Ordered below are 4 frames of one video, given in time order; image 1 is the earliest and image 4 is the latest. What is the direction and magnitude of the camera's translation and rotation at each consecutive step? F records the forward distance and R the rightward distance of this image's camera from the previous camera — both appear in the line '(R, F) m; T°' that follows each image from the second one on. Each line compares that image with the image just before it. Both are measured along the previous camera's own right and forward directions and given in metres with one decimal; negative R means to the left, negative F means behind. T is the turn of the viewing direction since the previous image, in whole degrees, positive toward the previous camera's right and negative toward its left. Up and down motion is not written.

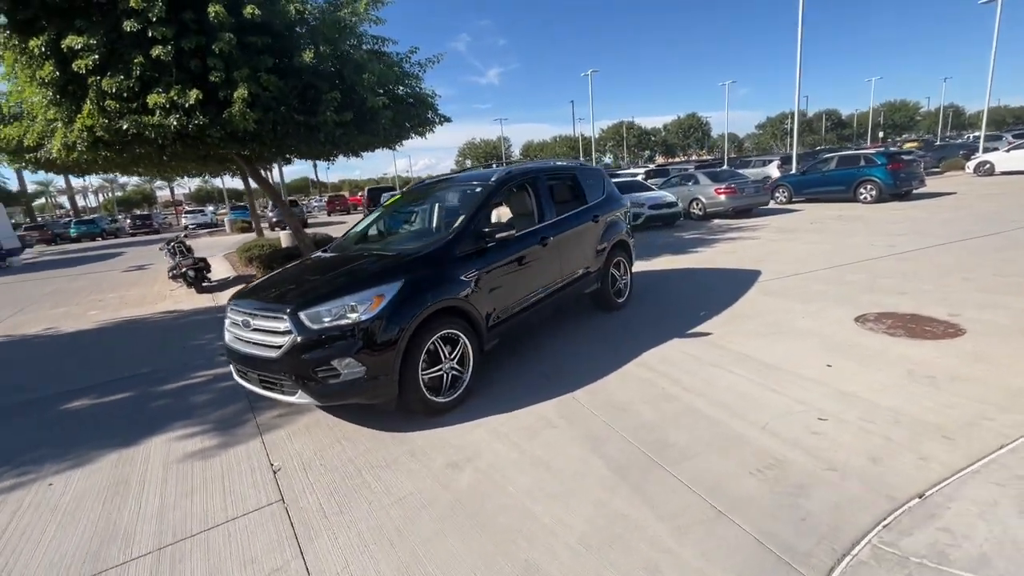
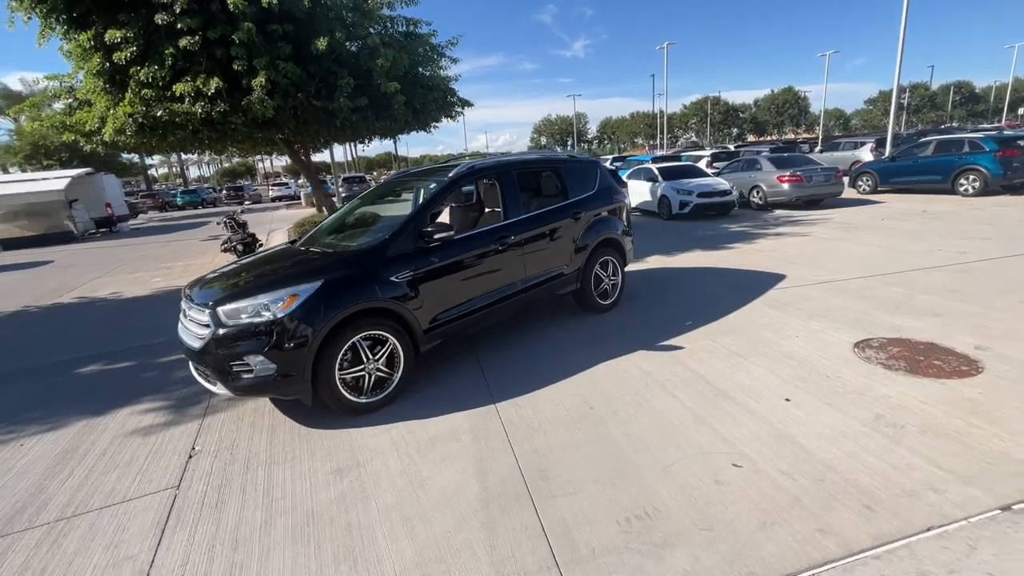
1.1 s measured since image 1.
(+1.2, +0.3) m; -9°
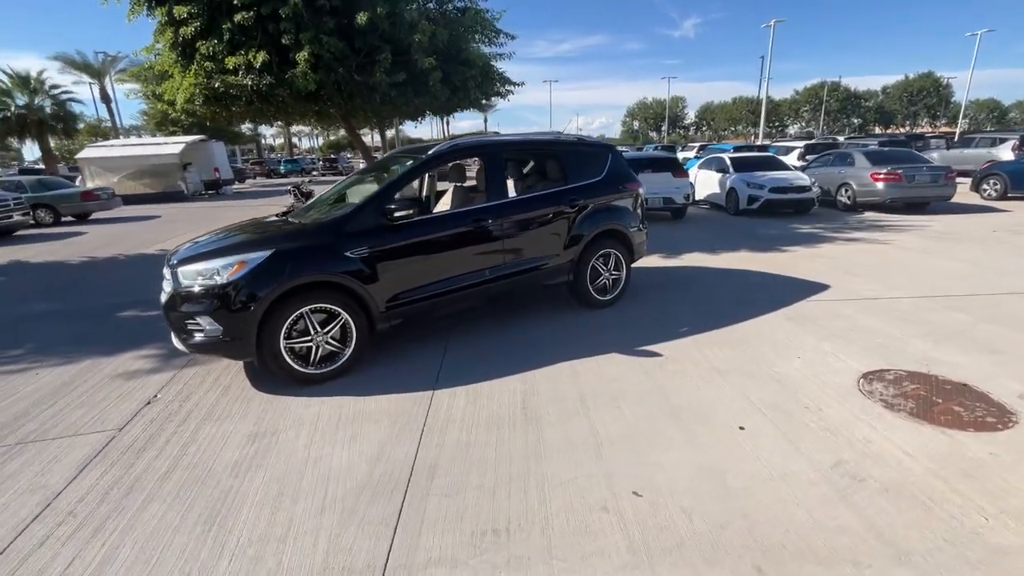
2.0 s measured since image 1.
(+1.1, +0.3) m; -10°
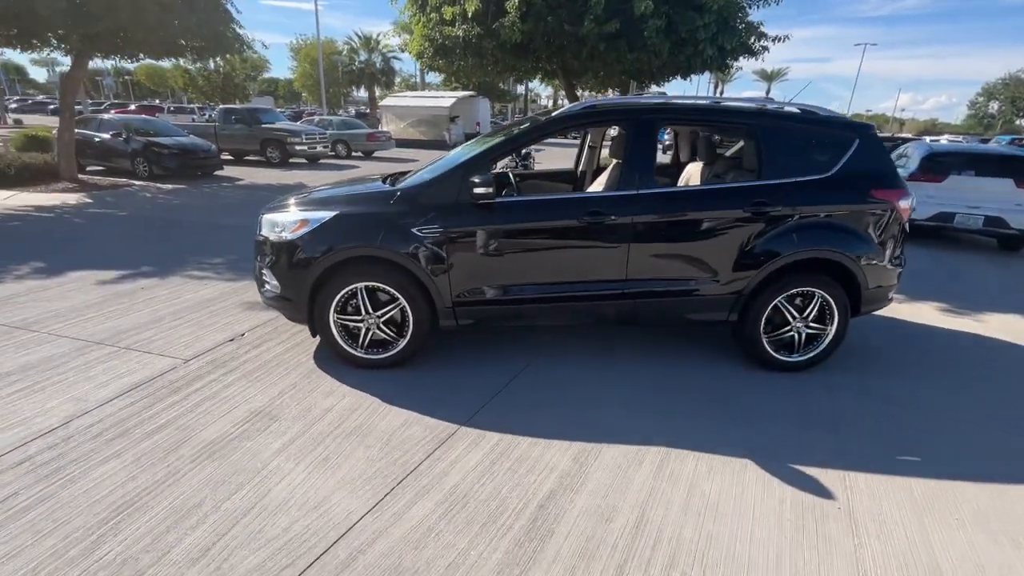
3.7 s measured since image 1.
(+0.8, +1.4) m; -26°
